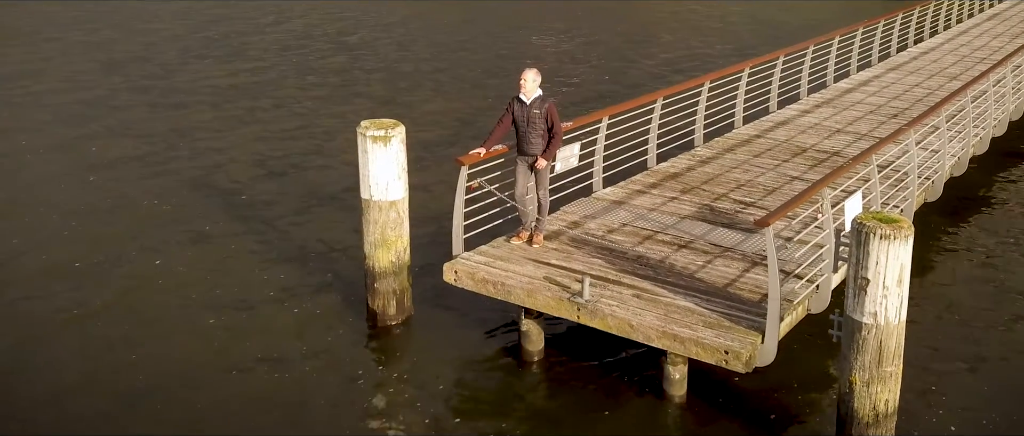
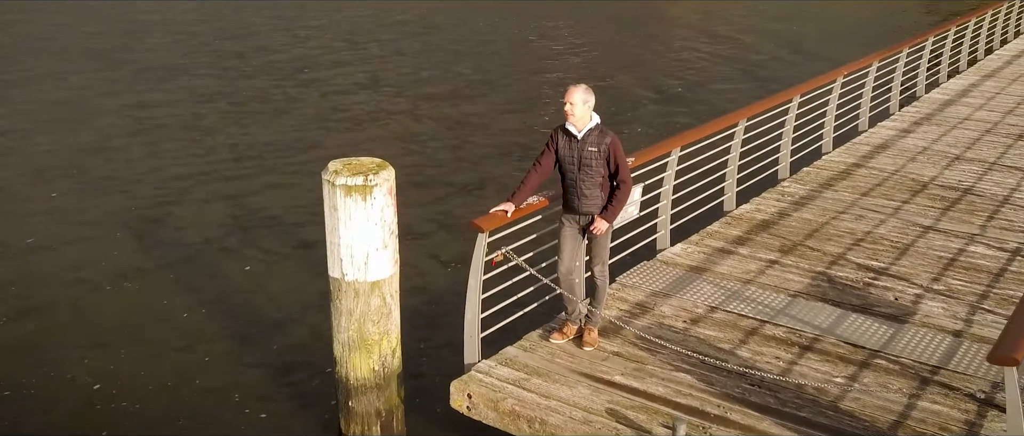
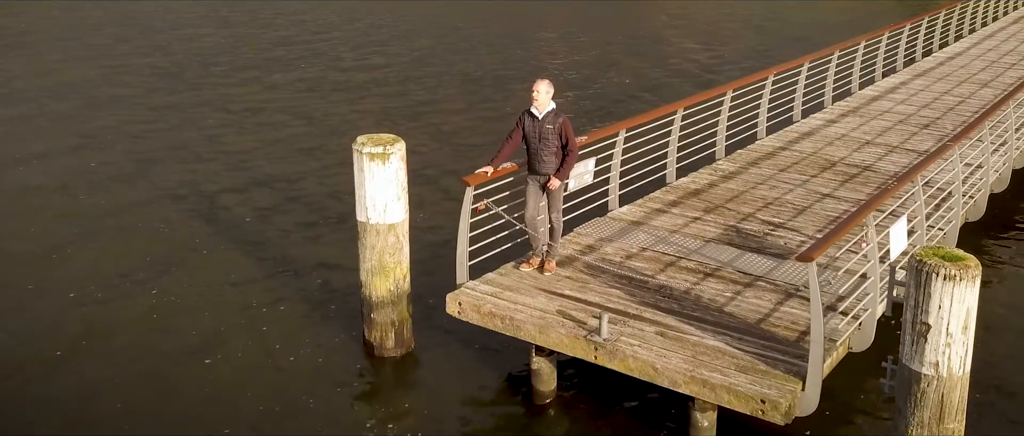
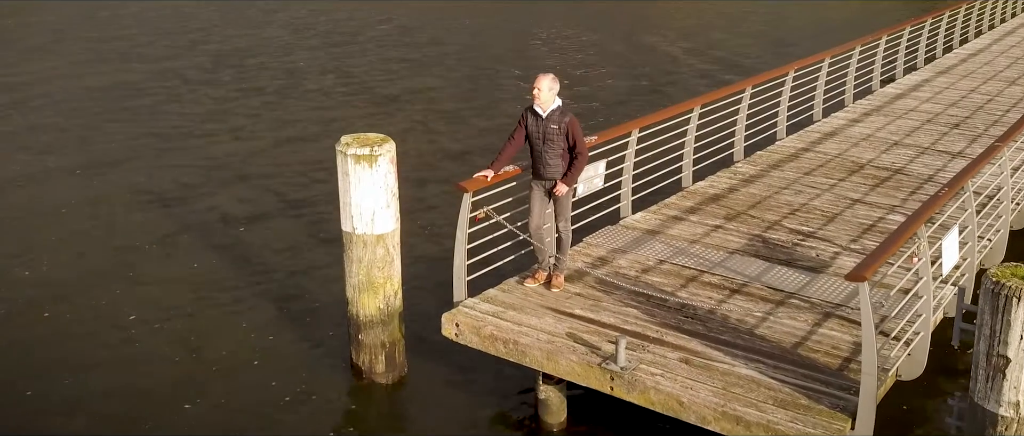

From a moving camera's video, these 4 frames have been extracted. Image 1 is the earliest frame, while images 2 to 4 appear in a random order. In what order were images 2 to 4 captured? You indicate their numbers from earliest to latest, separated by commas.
3, 4, 2
